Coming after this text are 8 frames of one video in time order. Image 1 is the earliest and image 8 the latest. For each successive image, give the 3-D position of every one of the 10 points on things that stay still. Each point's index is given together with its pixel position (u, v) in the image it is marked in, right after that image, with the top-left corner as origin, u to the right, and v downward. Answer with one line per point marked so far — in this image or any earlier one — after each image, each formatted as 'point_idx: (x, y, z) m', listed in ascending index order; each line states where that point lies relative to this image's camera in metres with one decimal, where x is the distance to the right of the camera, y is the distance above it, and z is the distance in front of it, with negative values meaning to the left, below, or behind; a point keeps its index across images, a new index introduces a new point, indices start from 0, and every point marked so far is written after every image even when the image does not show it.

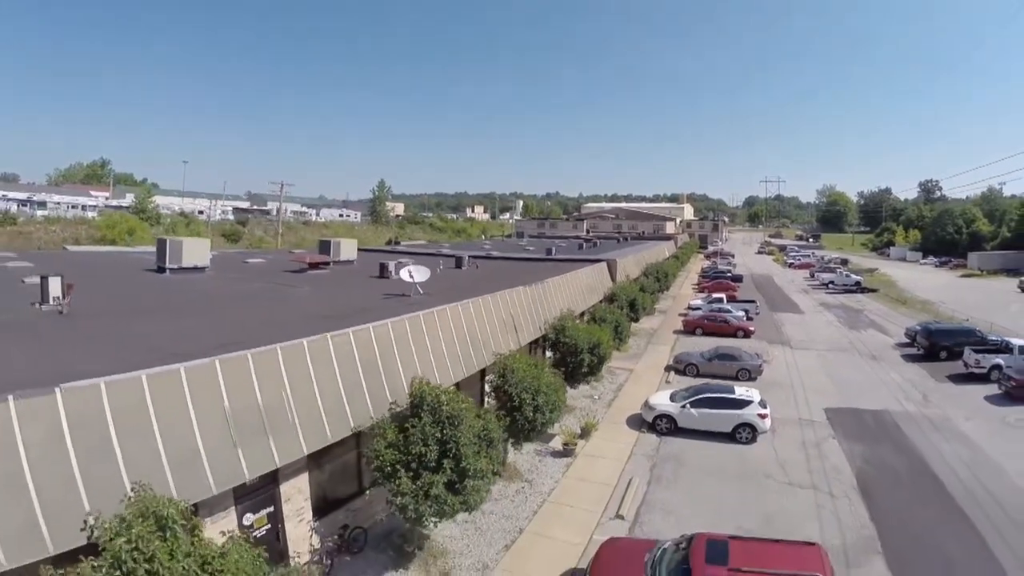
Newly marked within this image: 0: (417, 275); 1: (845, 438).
0: (-2.1, +0.3, +13.1) m
1: (+8.8, -3.9, +15.1) m
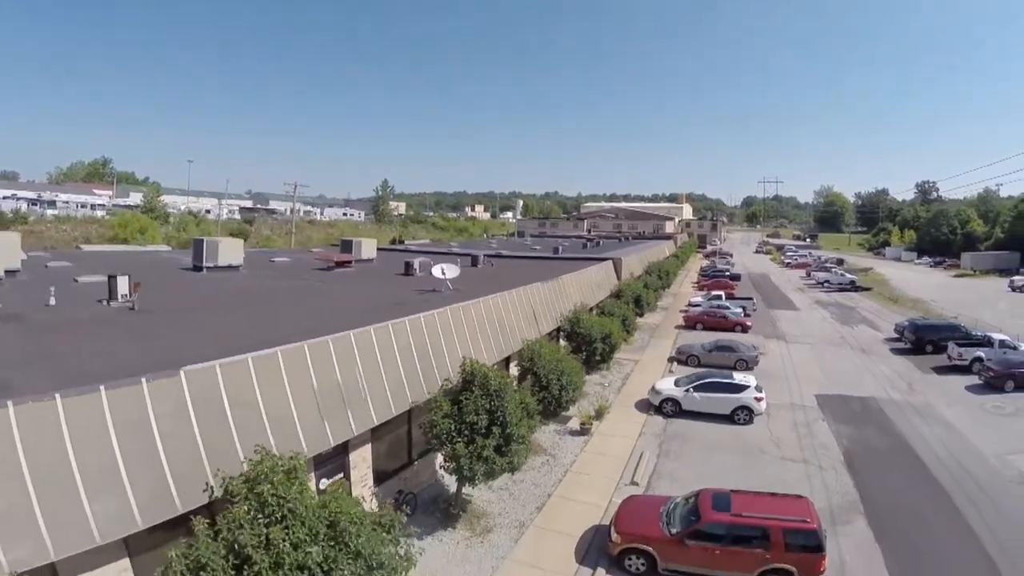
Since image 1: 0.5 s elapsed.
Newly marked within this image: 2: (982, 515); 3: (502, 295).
0: (-1.6, +0.4, +14.5) m
1: (+9.3, -3.8, +16.6) m
2: (+10.0, -4.7, +12.1) m
3: (-0.3, -0.2, +13.2) m
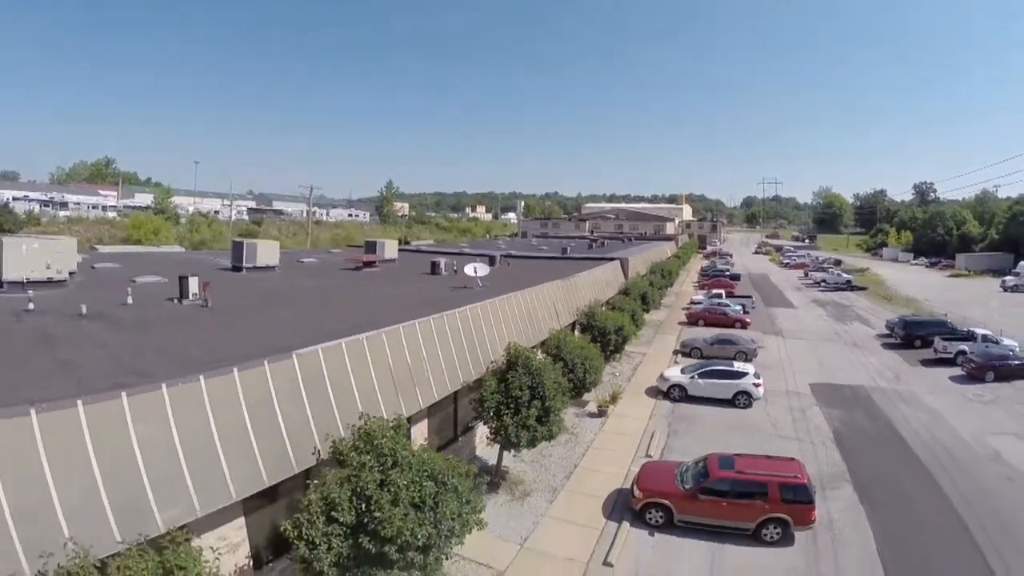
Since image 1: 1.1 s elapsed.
0: (-0.9, +0.5, +16.1) m
1: (+10.0, -3.7, +18.2) m
2: (+10.7, -4.6, +13.8) m
3: (+0.4, -0.1, +14.9) m
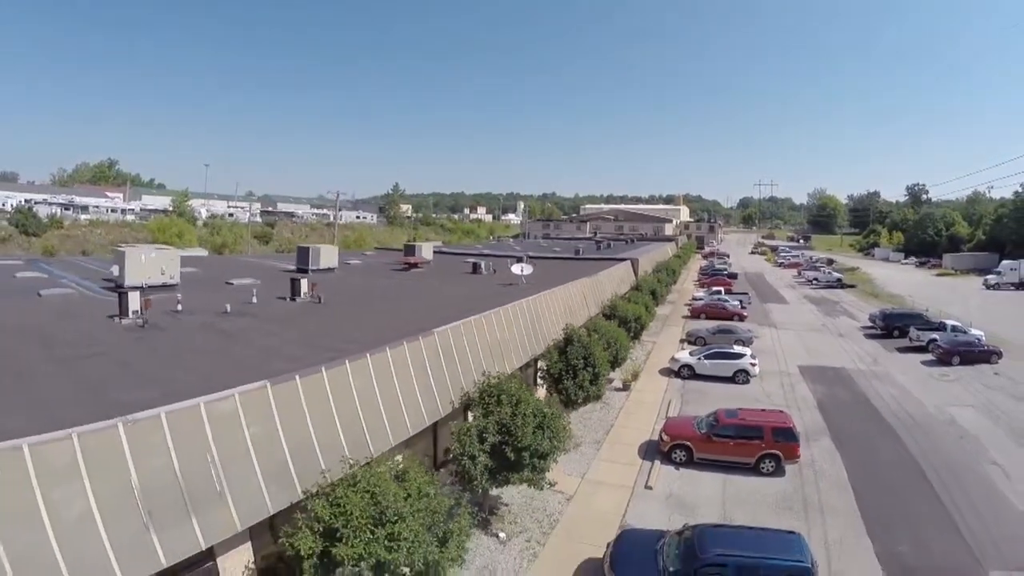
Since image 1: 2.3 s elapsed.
0: (+0.4, +0.6, +19.3) m
1: (+11.3, -3.6, +21.5) m
2: (+12.0, -4.4, +17.1) m
3: (+1.7, +0.1, +18.1) m
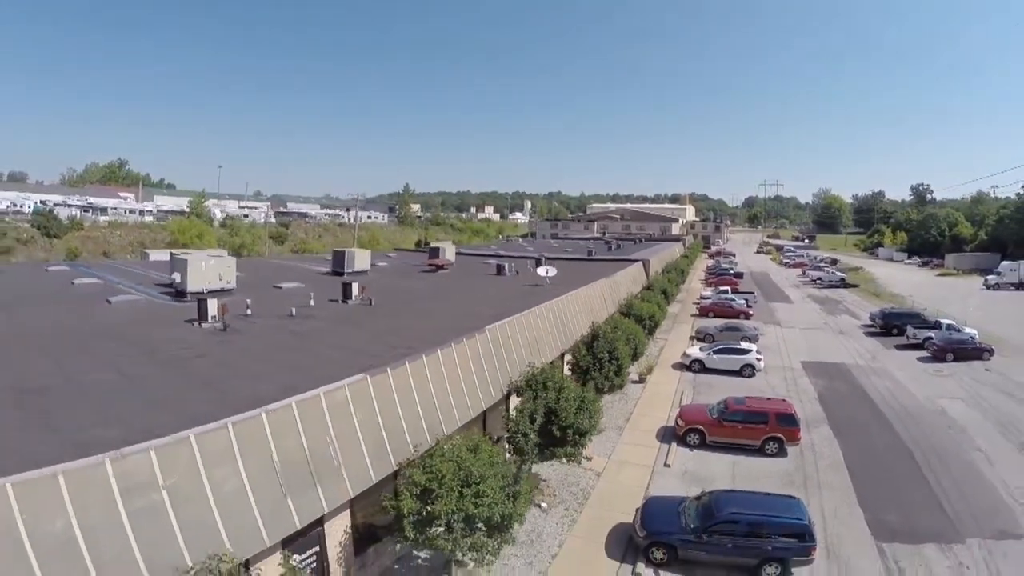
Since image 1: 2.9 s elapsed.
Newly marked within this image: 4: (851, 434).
0: (+1.3, +0.6, +21.1) m
1: (+12.2, -3.6, +23.2) m
2: (+12.9, -4.5, +18.8) m
3: (+2.7, 0.0, +19.9) m
4: (+10.5, -4.5, +17.8) m
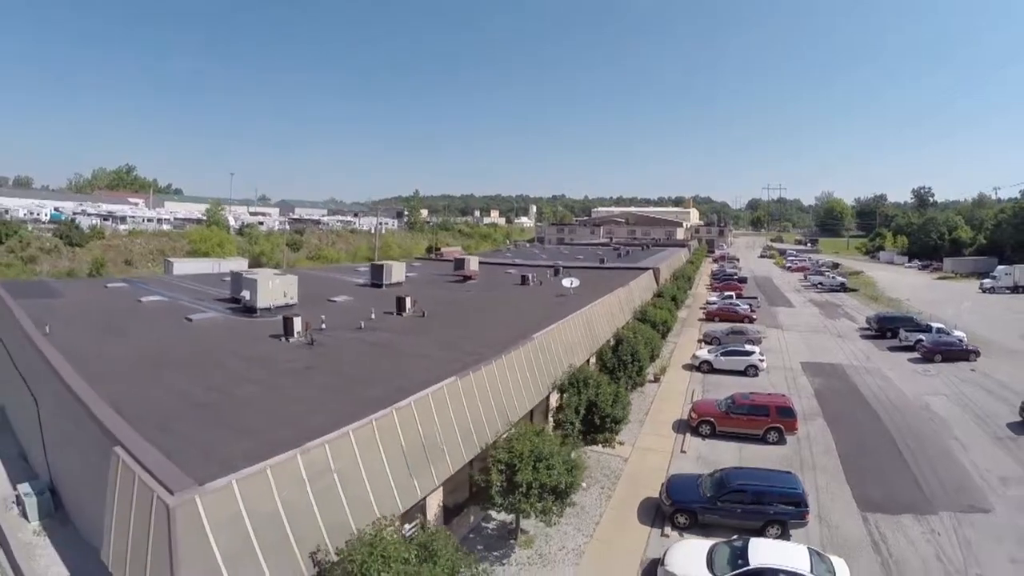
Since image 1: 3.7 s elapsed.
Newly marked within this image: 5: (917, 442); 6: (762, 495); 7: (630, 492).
0: (+2.4, +0.2, +23.5) m
1: (+13.4, -3.9, +25.5) m
2: (+14.1, -4.8, +21.1) m
3: (+3.8, -0.3, +22.3) m
4: (+11.6, -4.9, +20.1) m
5: (+13.4, -5.1, +18.9) m
6: (+5.5, -4.5, +12.5) m
7: (+3.0, -5.2, +14.5) m
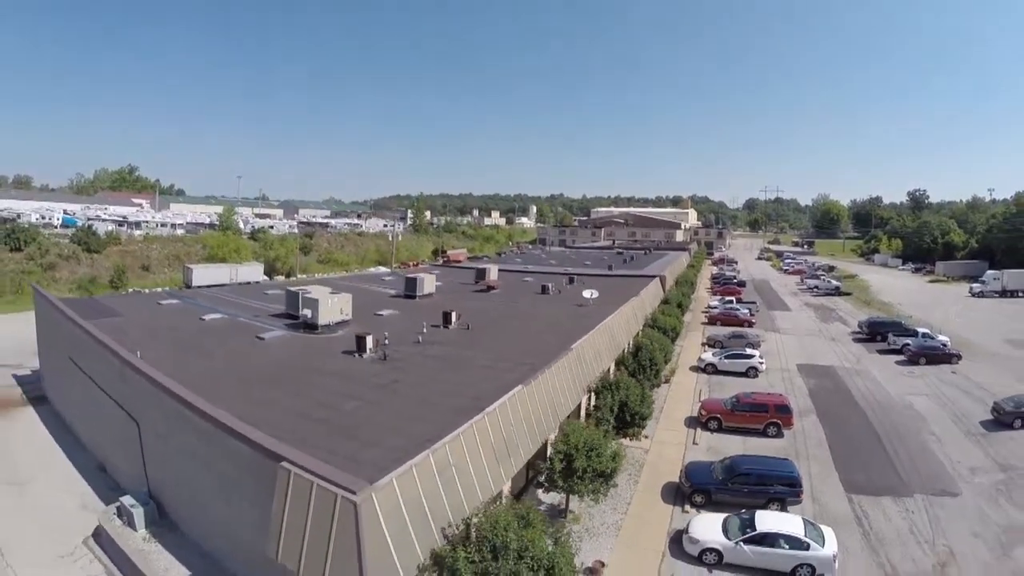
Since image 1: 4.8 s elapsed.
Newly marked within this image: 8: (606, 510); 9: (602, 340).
0: (+3.6, -0.2, +26.1) m
1: (+14.5, -4.4, +28.2) m
2: (+15.2, -5.3, +23.8) m
3: (+4.9, -0.8, +24.9) m
4: (+12.8, -5.3, +22.8) m
5: (+14.5, -5.6, +21.6) m
6: (+6.7, -5.0, +15.2) m
7: (+4.2, -5.7, +17.1) m
8: (+2.5, -5.8, +15.1) m
9: (+3.0, -1.8, +19.8) m
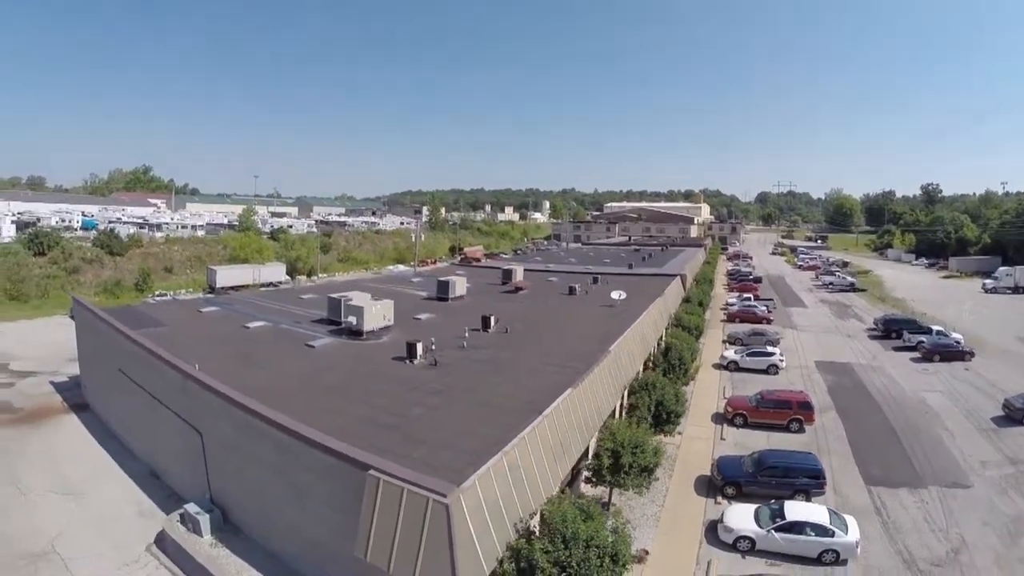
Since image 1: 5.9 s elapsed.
0: (+5.1, -0.4, +27.5) m
1: (+16.1, -4.4, +29.4) m
2: (+16.7, -5.4, +25.0) m
3: (+6.4, -1.0, +26.2) m
4: (+14.3, -5.4, +24.0) m
5: (+16.0, -5.7, +22.8) m
6: (+8.0, -5.2, +16.5) m
7: (+5.5, -5.9, +18.5) m
8: (+3.8, -6.1, +16.6) m
9: (+4.4, -2.0, +21.2) m
